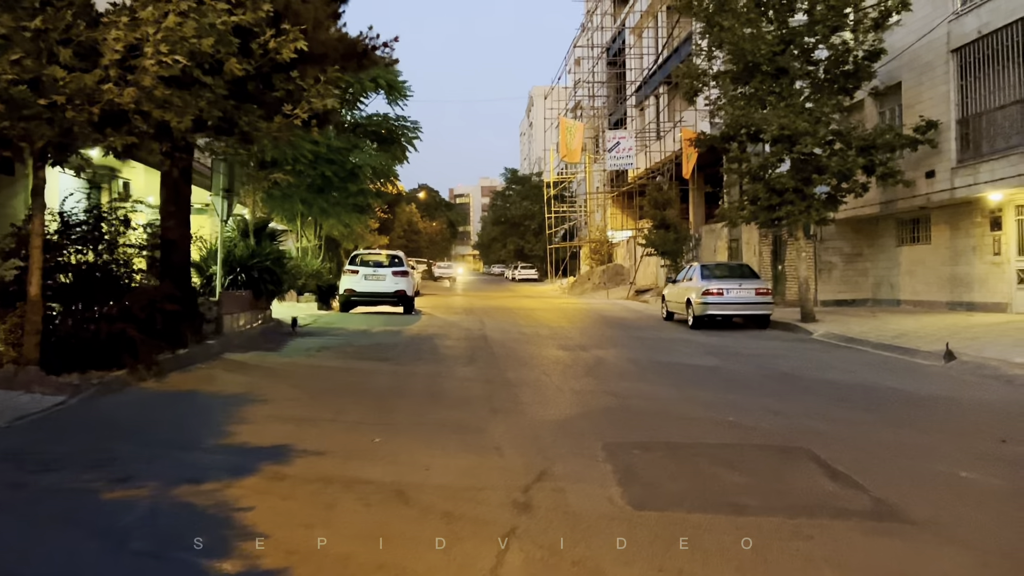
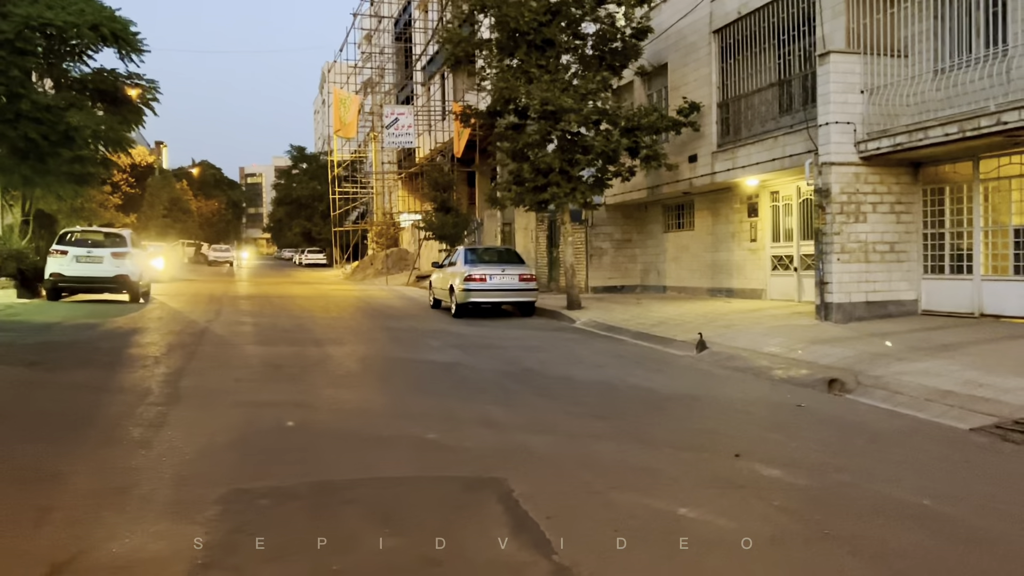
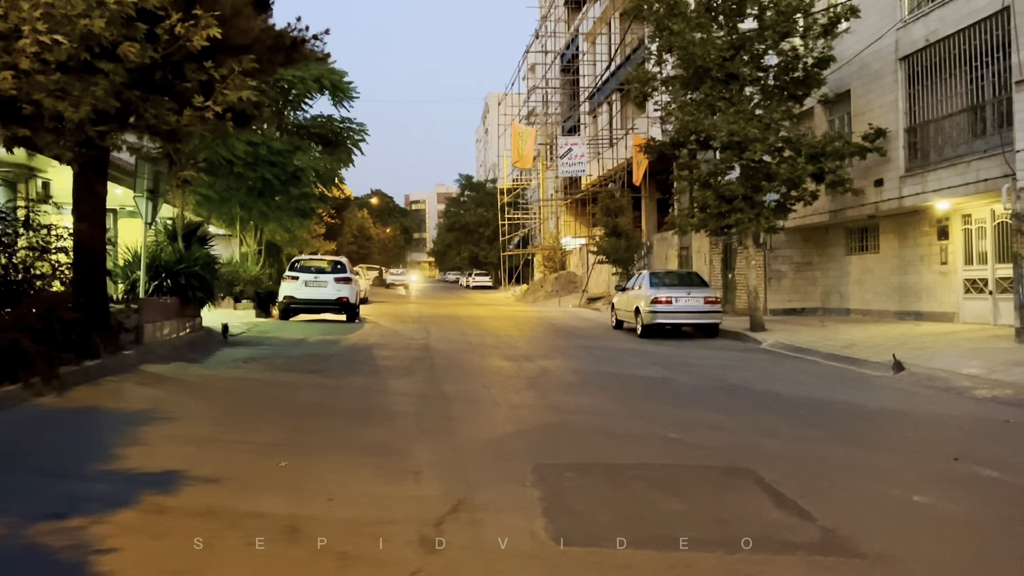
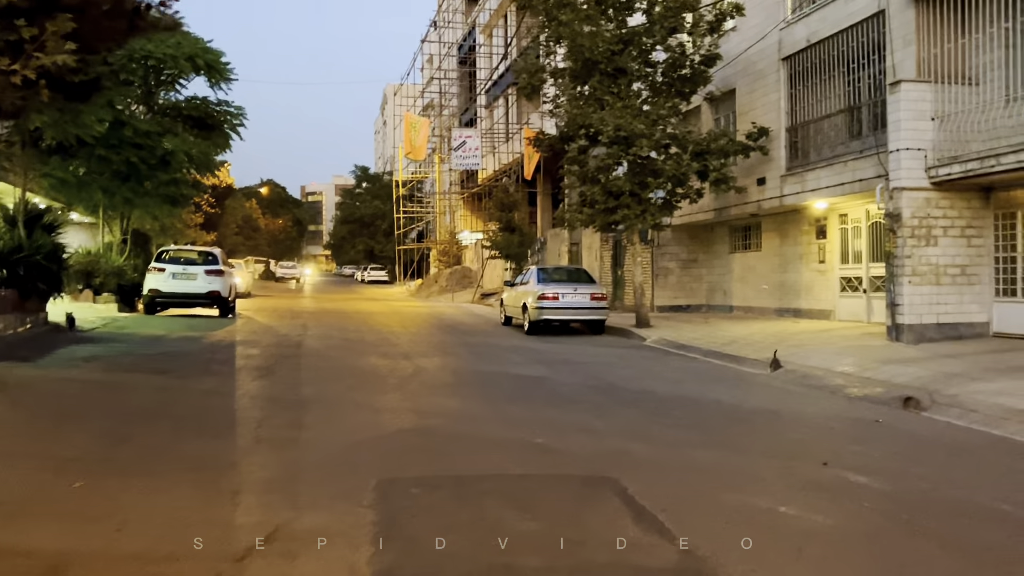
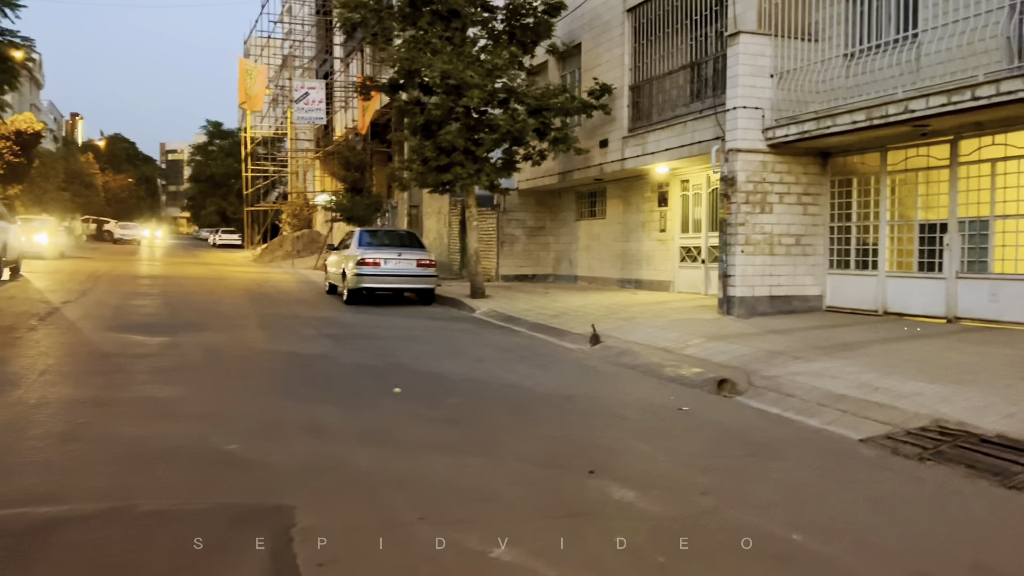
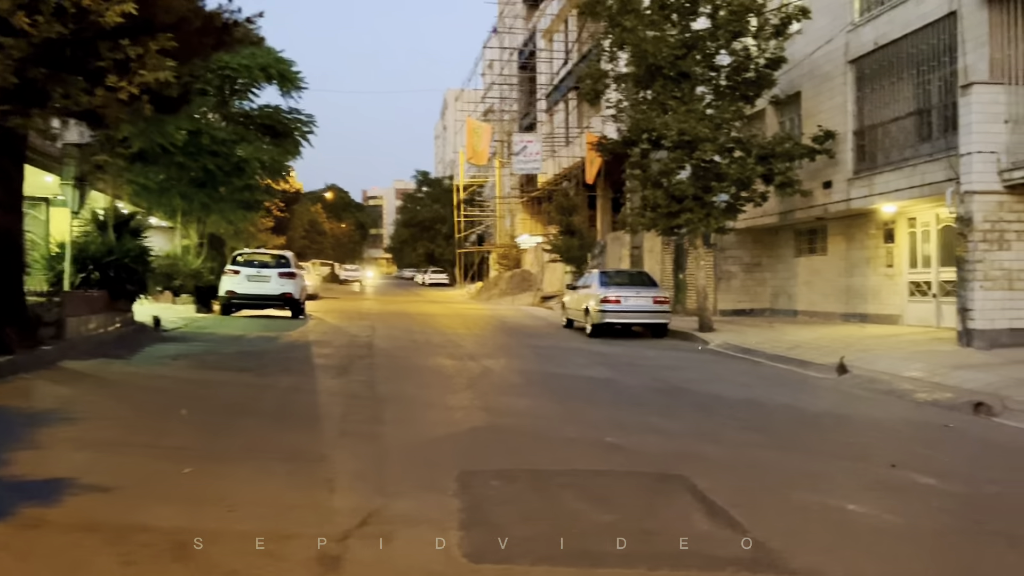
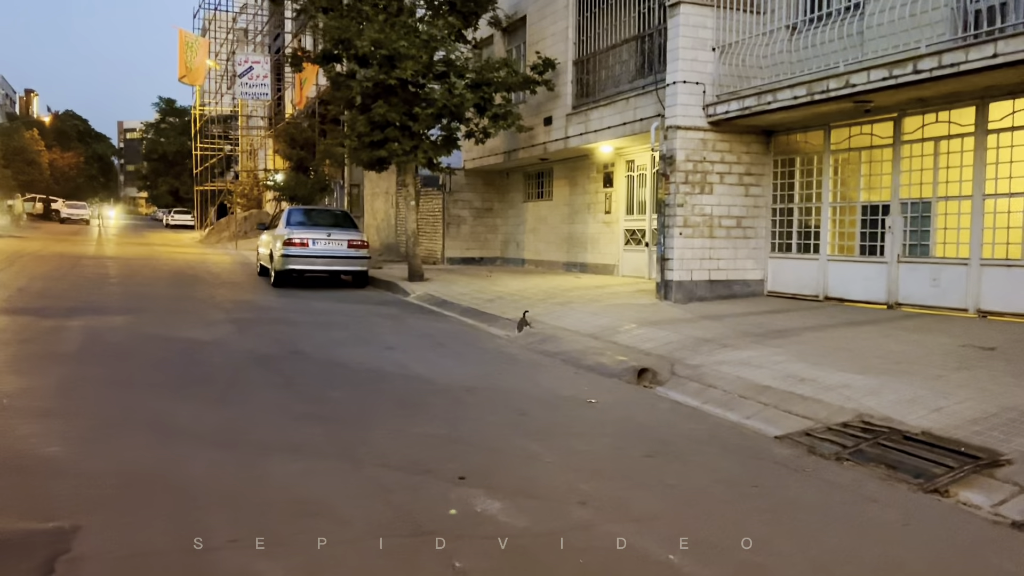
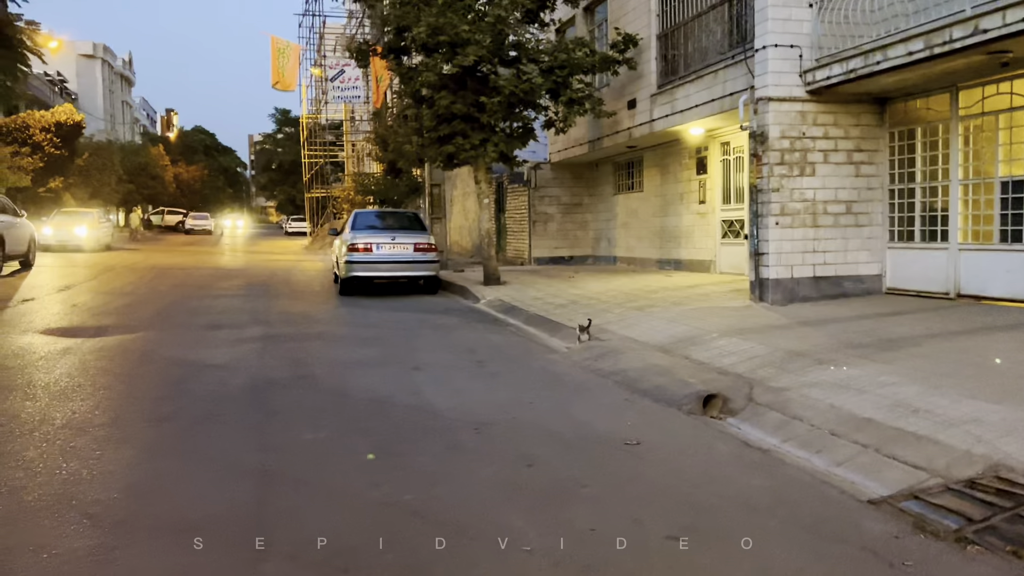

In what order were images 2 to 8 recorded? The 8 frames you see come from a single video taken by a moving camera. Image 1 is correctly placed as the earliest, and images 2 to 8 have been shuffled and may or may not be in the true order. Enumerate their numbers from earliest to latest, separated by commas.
3, 6, 4, 2, 5, 7, 8
